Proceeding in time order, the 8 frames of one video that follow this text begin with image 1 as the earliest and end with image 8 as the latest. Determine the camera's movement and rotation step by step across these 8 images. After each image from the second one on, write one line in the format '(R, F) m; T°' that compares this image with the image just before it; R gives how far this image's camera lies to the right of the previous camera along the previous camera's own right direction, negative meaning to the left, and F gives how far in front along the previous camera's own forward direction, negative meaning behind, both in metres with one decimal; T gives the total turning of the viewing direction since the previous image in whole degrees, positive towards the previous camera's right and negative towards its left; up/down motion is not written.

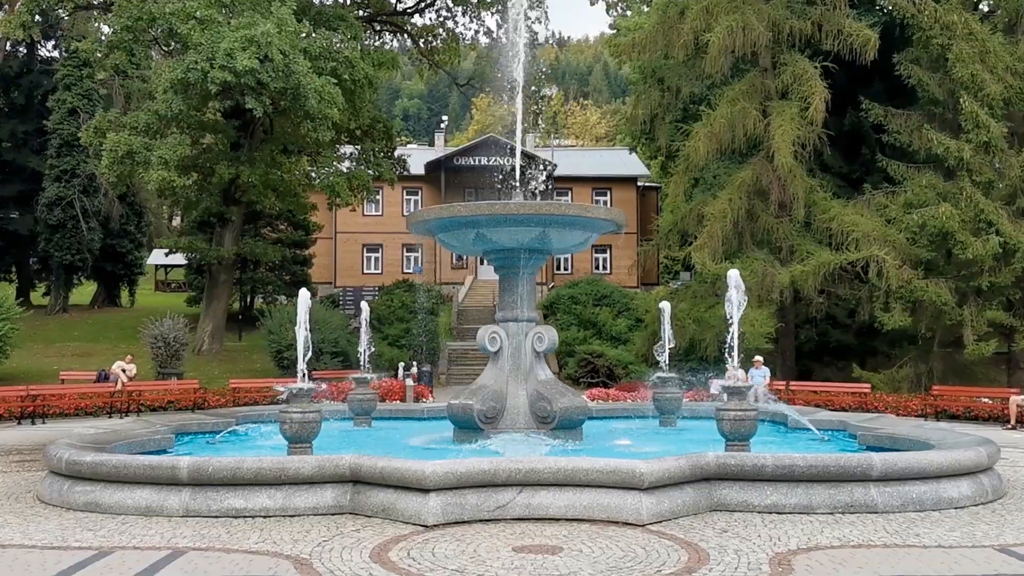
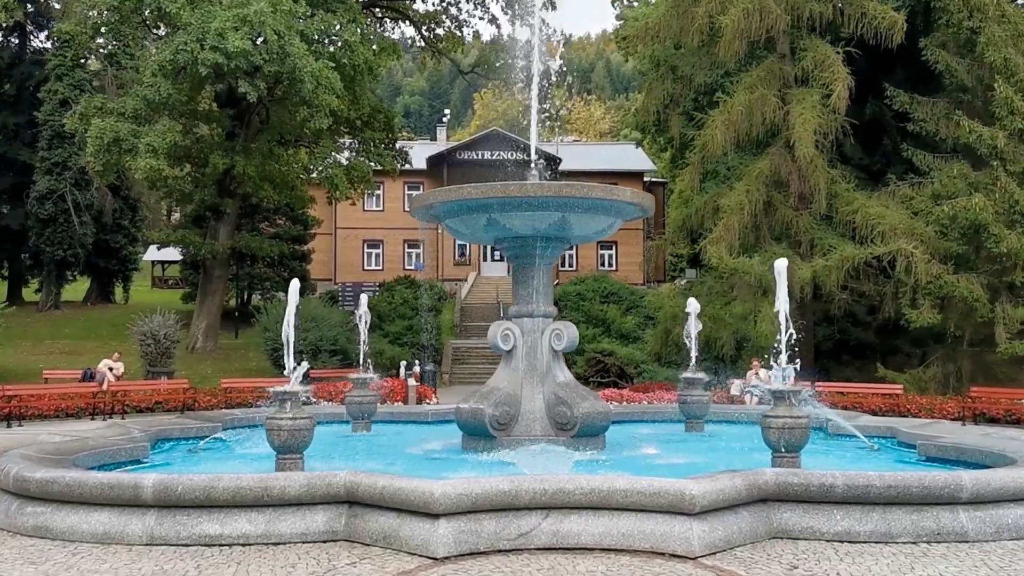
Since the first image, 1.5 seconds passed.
(-0.2, +1.2) m; 0°
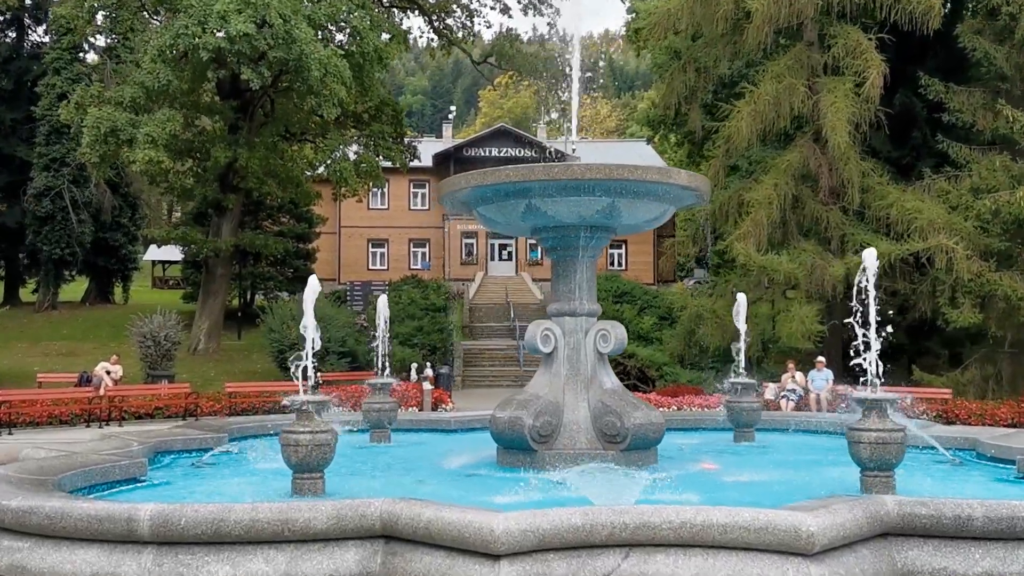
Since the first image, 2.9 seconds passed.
(-0.4, +1.1) m; 0°
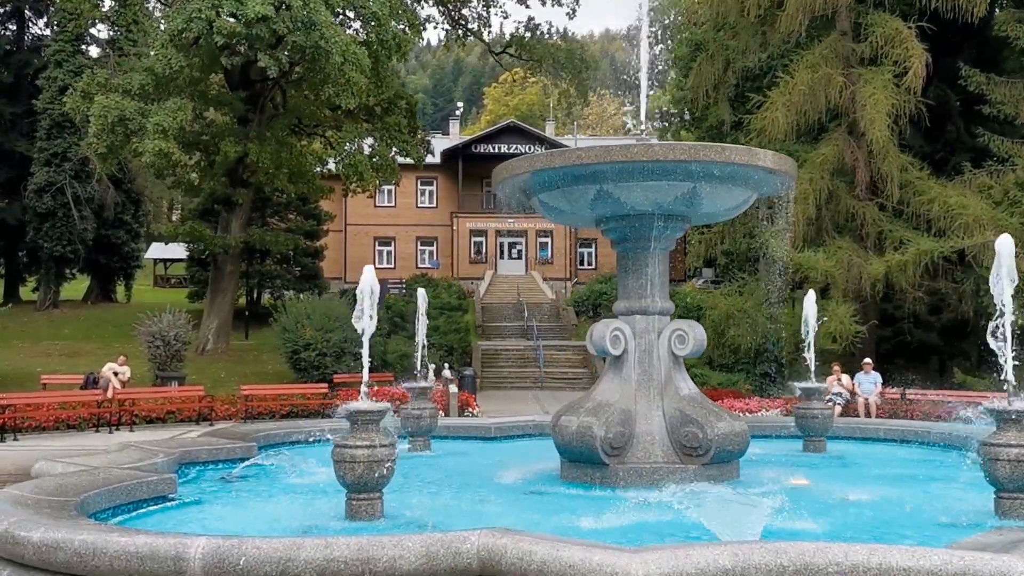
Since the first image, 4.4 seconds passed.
(-0.6, +0.9) m; 0°
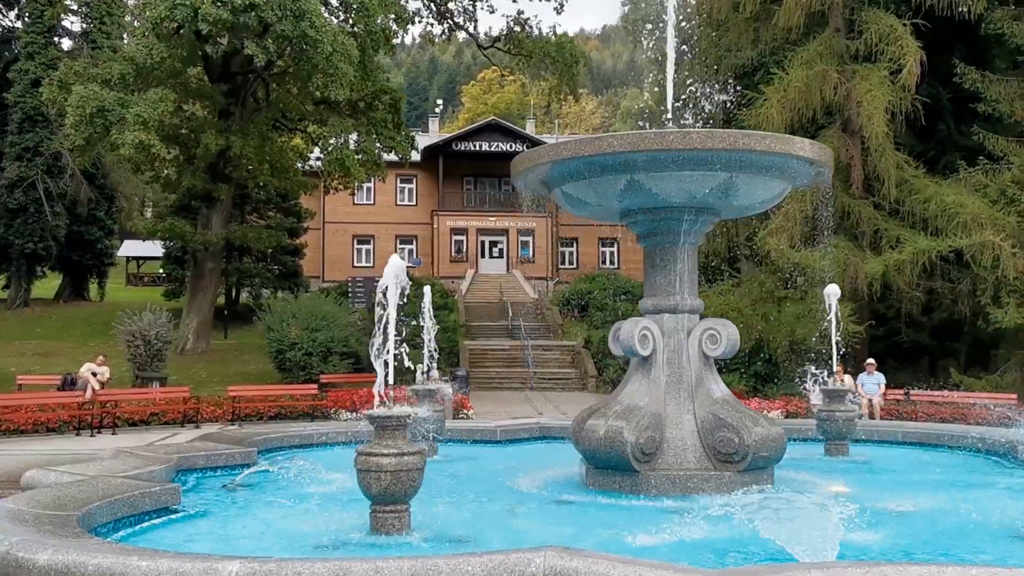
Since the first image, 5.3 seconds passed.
(-0.4, +0.5) m; +2°
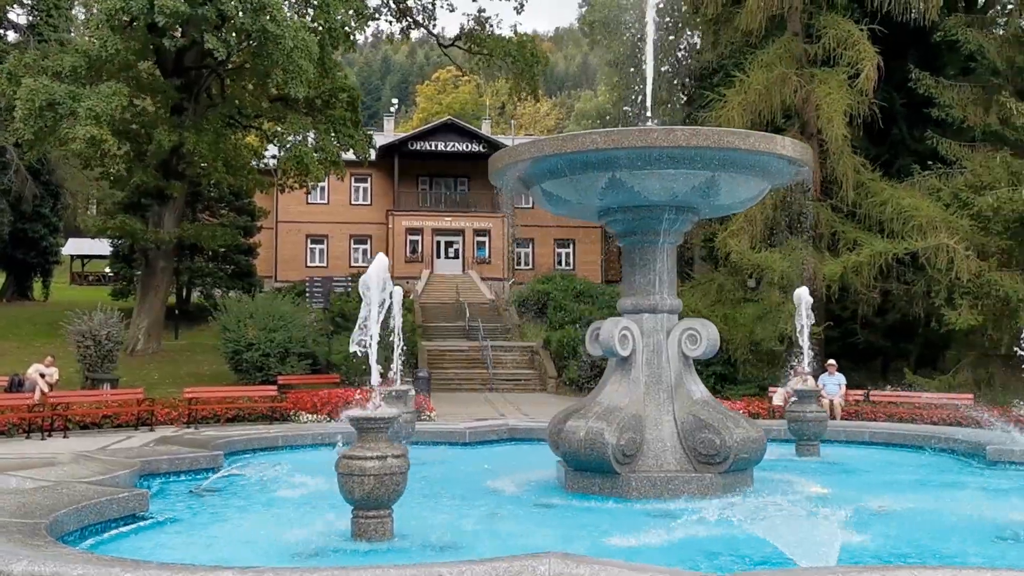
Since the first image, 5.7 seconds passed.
(-0.2, +0.2) m; +3°
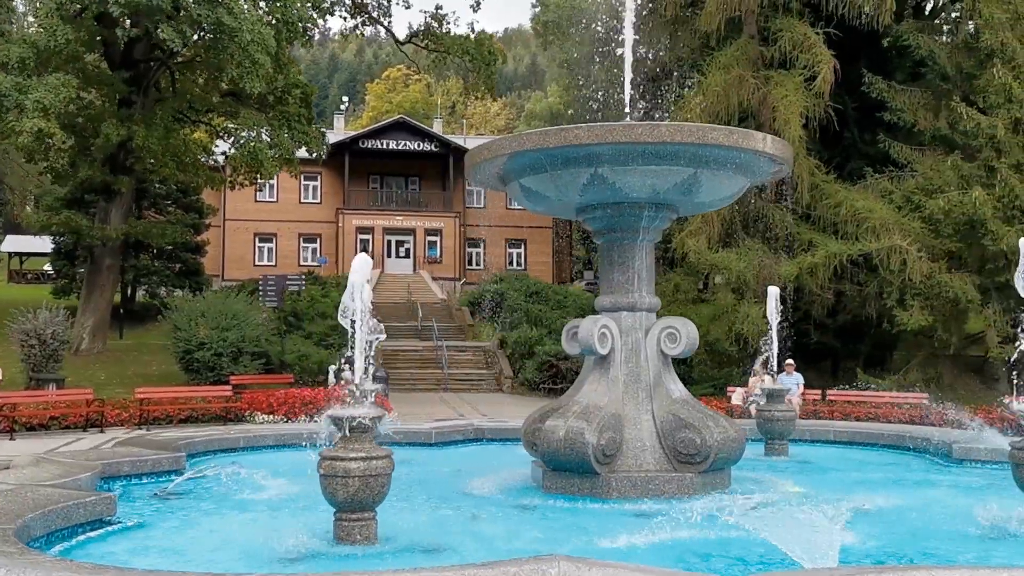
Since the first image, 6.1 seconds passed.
(-0.3, +0.2) m; +3°
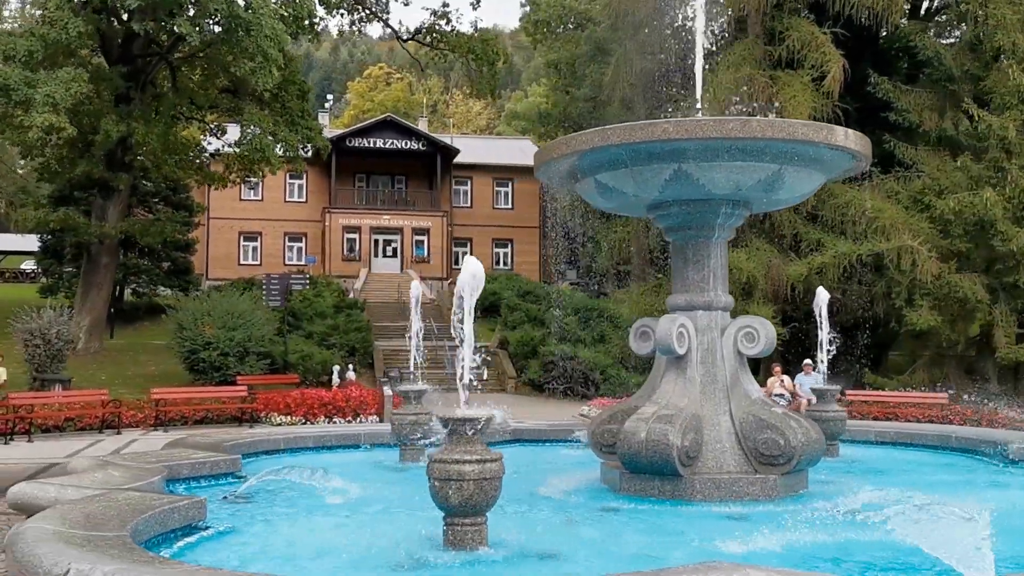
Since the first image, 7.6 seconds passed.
(-0.8, +0.2) m; +2°
